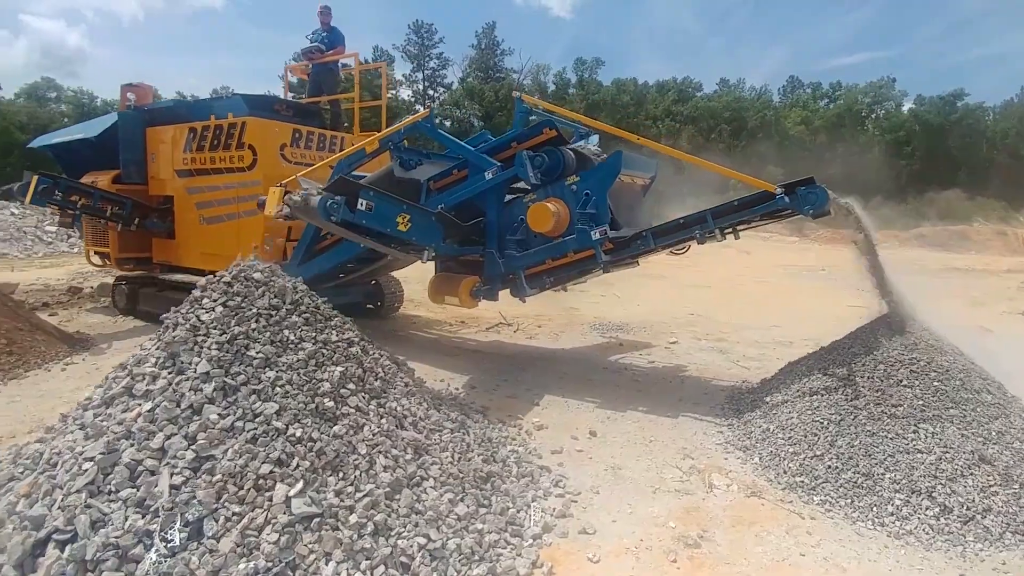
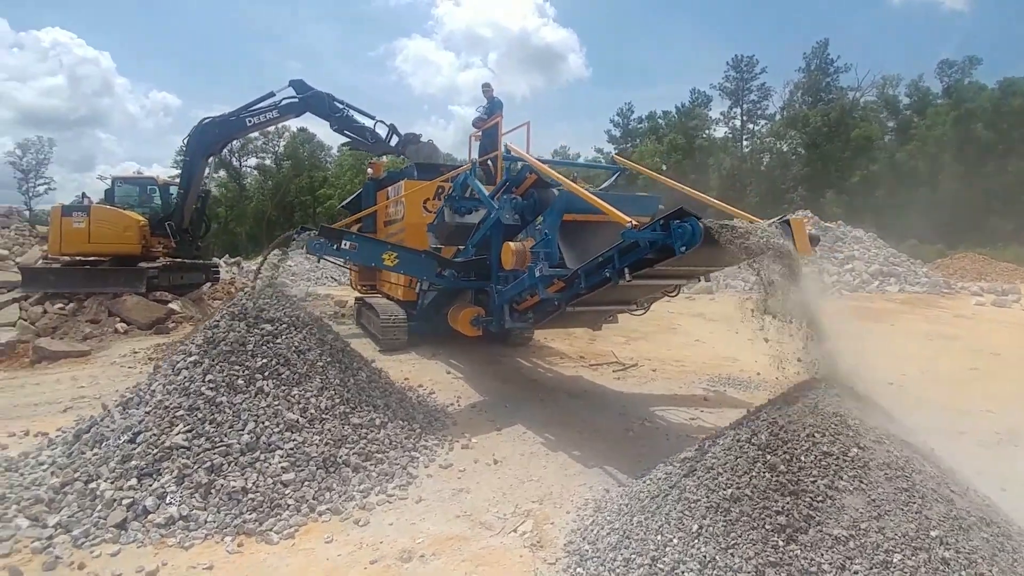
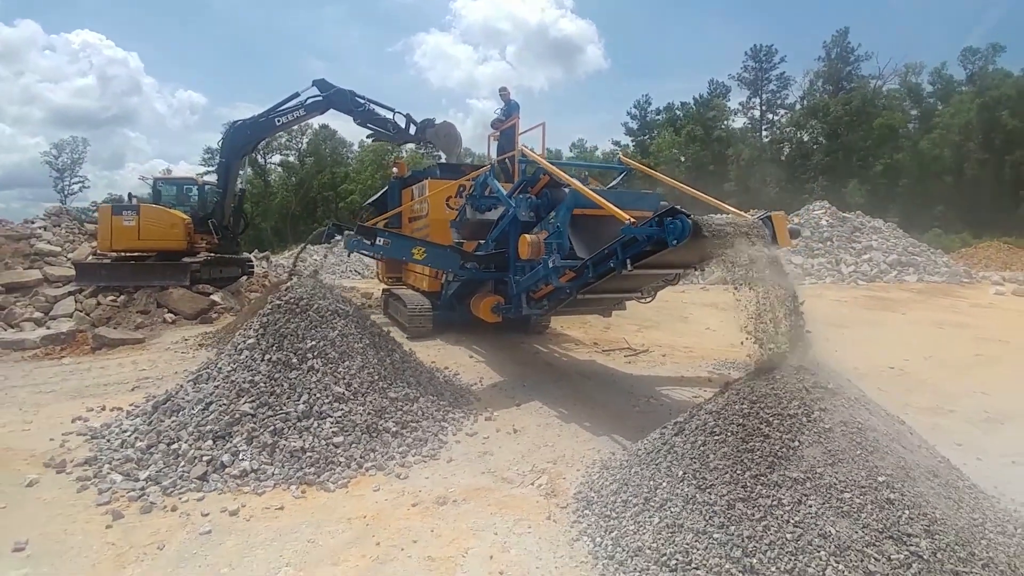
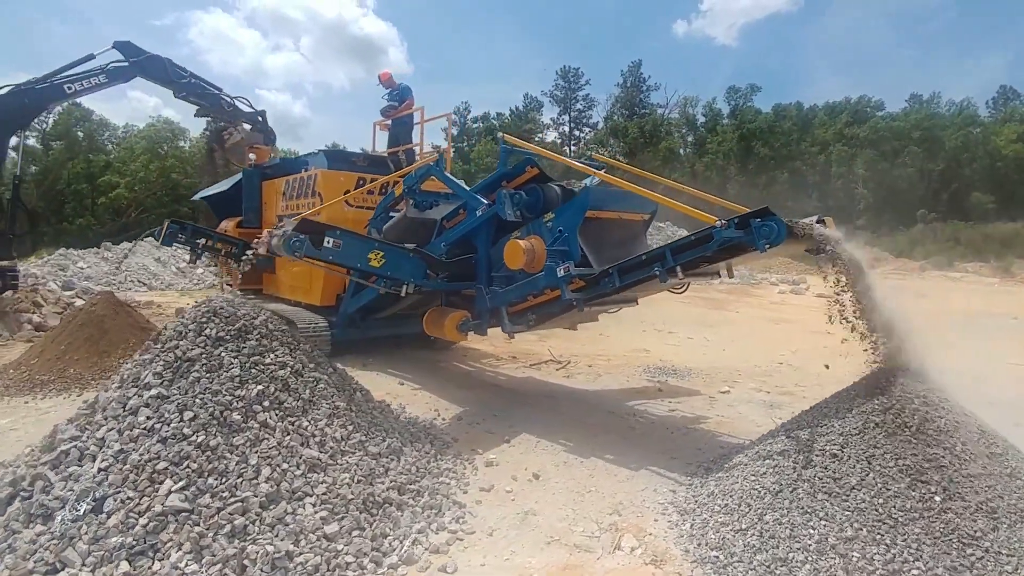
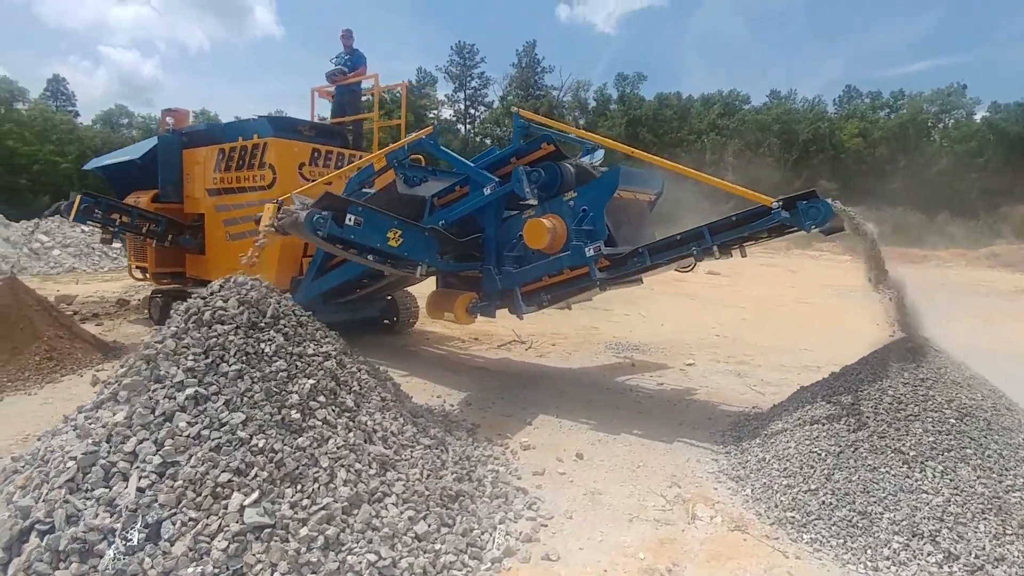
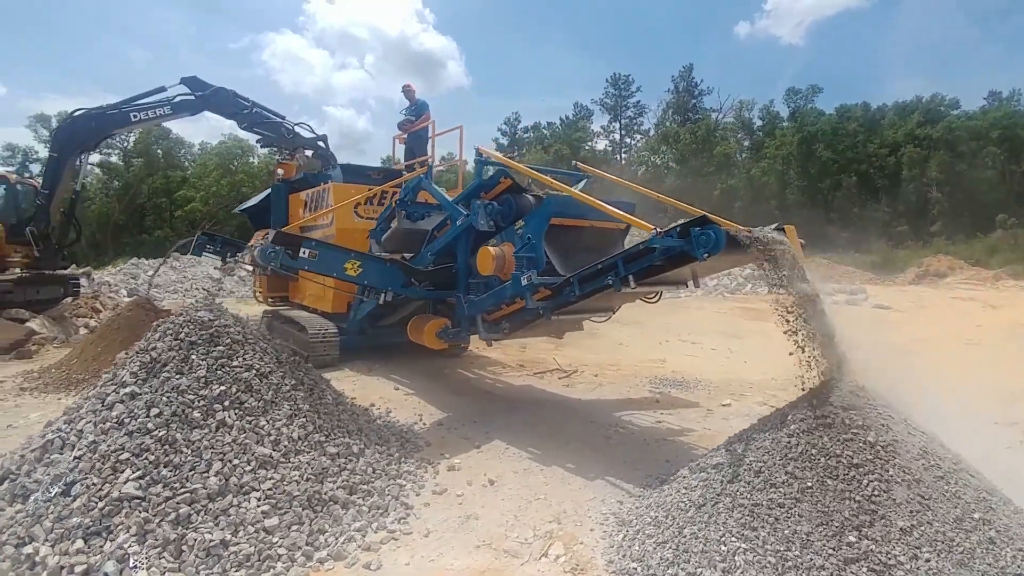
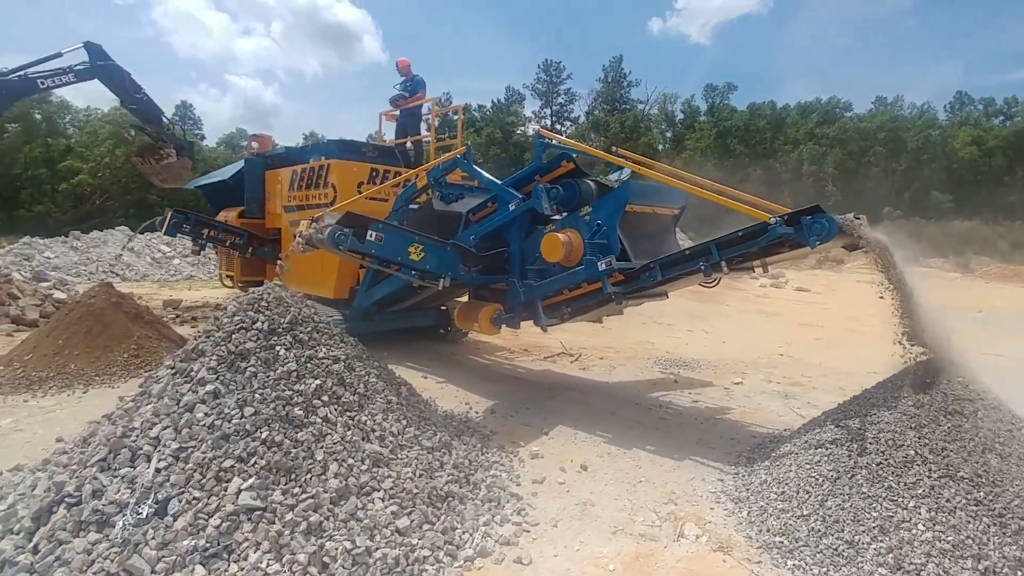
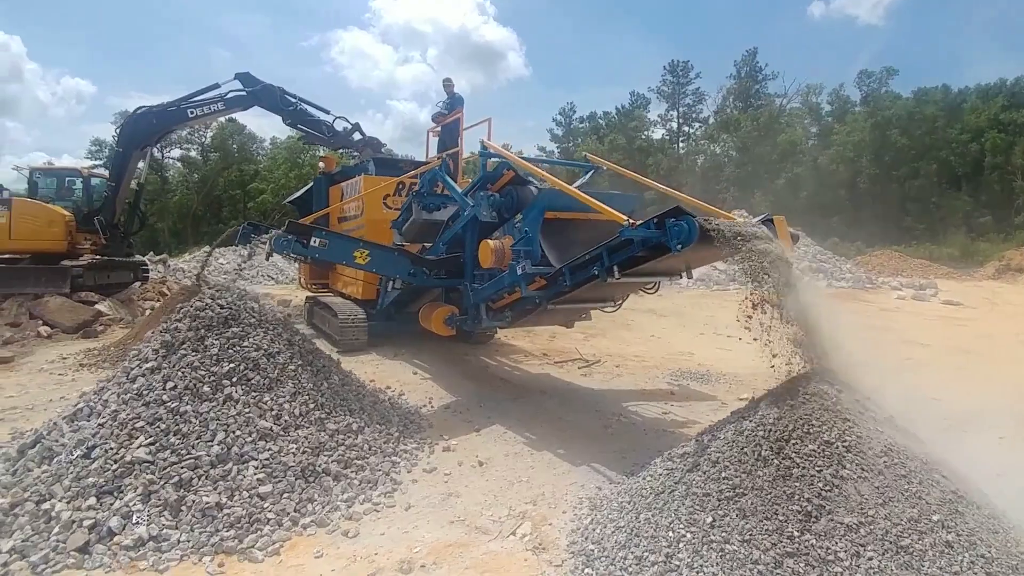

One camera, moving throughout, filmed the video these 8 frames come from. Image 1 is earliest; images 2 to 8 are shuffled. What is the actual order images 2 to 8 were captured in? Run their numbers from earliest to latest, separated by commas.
5, 7, 4, 6, 8, 2, 3
